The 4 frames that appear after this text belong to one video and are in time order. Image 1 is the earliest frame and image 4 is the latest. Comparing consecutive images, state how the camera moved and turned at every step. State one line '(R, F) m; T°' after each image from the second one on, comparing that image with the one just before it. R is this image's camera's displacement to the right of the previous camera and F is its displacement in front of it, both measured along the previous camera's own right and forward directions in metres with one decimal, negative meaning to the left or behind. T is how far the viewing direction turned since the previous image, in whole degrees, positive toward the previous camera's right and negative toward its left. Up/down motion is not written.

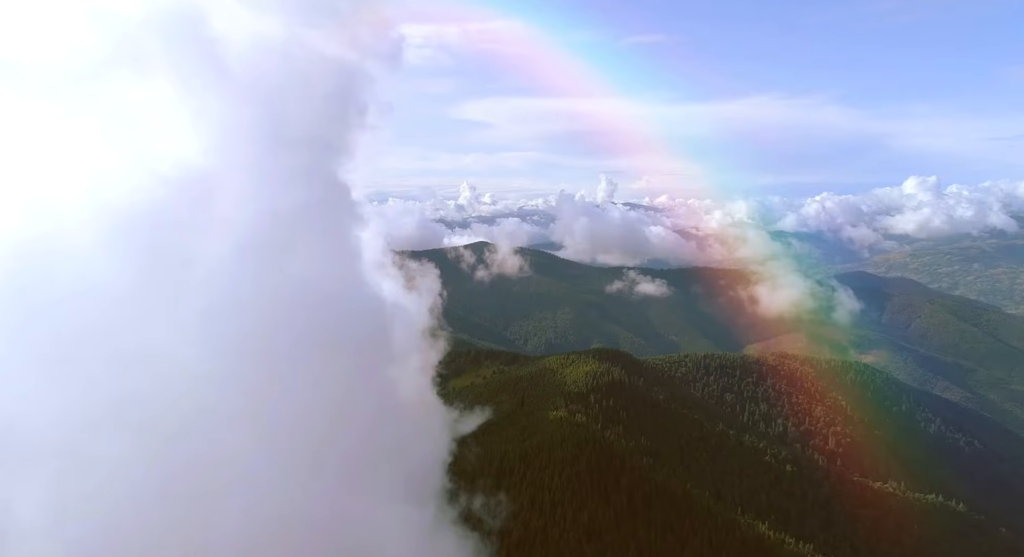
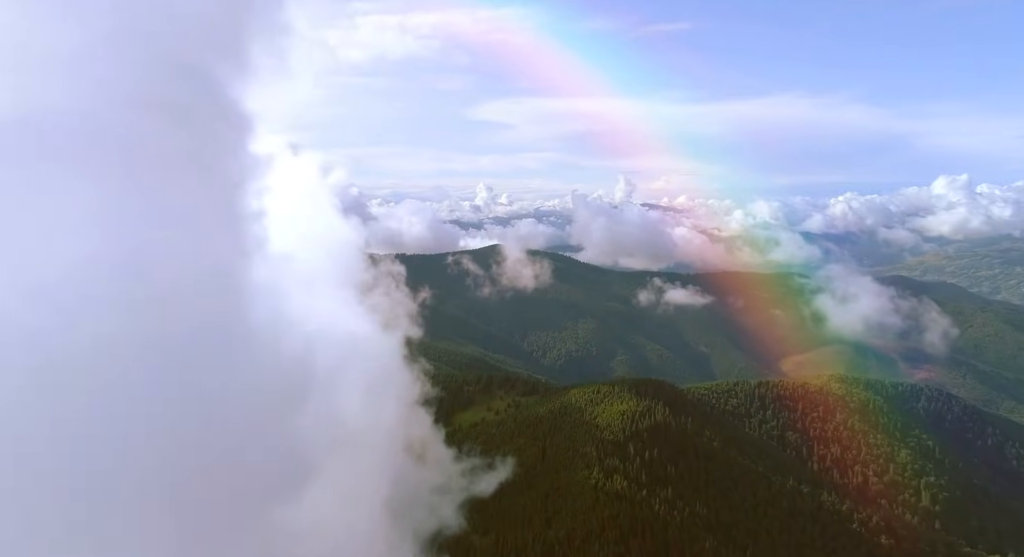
(-0.6, +68.1) m; -1°
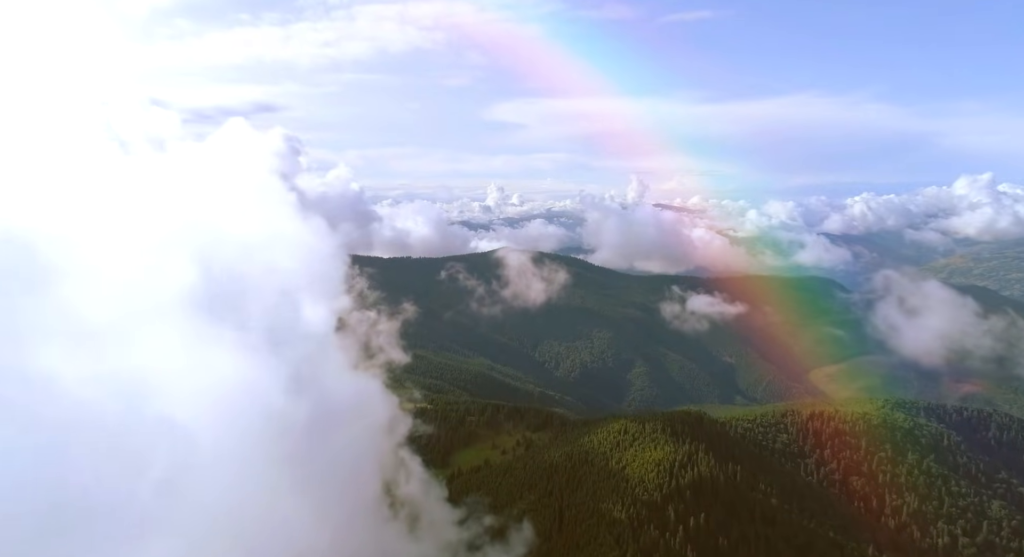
(+0.8, +55.4) m; -1°
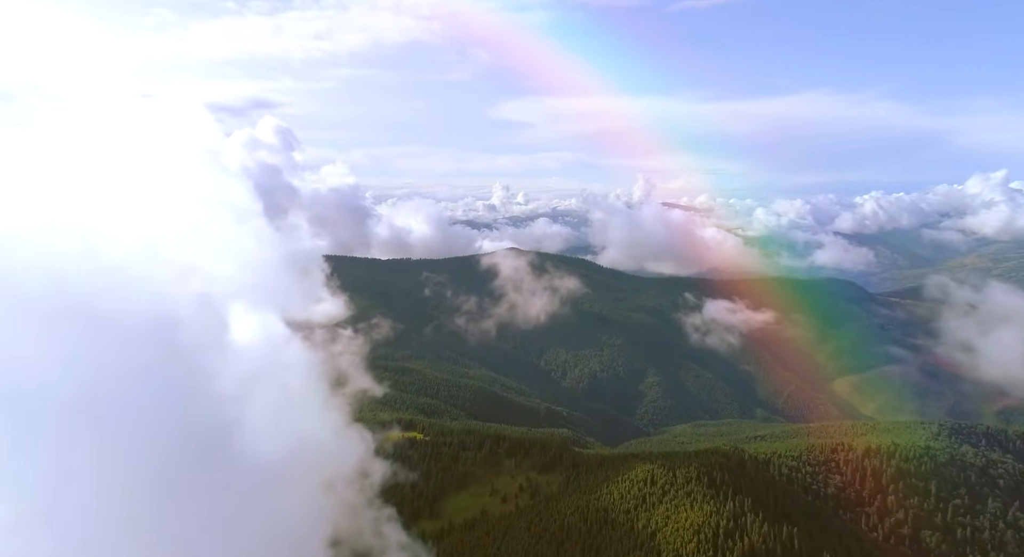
(+1.1, +48.9) m; 0°
